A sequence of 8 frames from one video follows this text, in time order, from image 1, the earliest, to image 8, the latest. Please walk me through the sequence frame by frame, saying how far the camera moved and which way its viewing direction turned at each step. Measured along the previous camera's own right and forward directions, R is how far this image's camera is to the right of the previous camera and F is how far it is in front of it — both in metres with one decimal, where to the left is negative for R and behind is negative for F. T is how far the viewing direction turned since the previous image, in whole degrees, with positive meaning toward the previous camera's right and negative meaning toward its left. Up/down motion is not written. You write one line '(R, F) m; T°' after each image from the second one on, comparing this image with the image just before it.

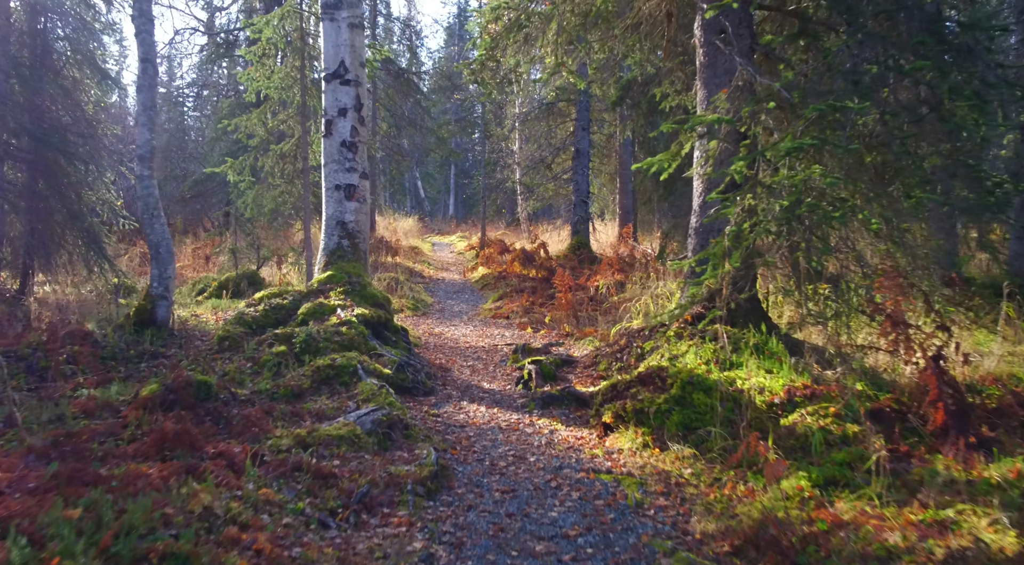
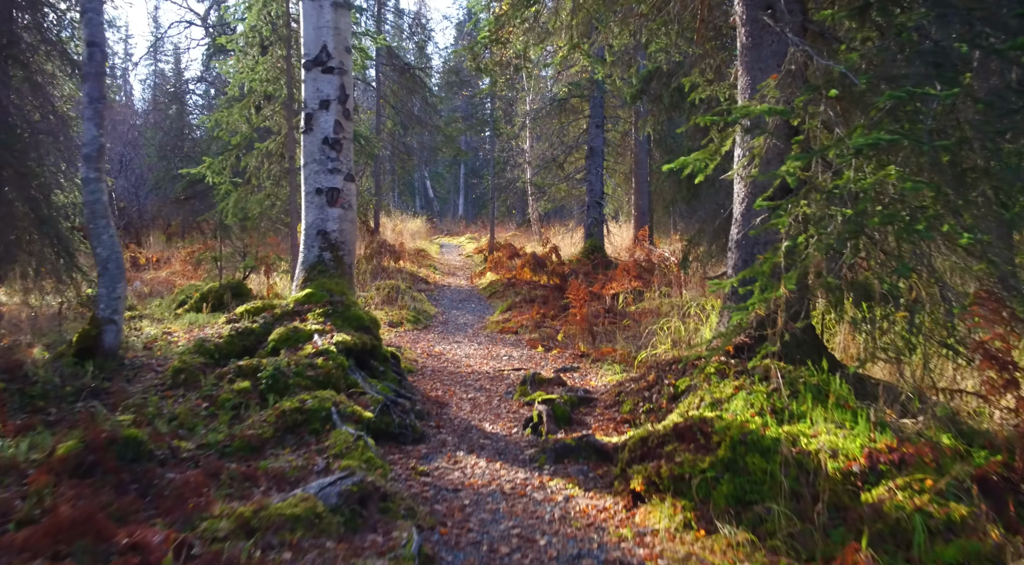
(0.0, +1.0) m; -1°
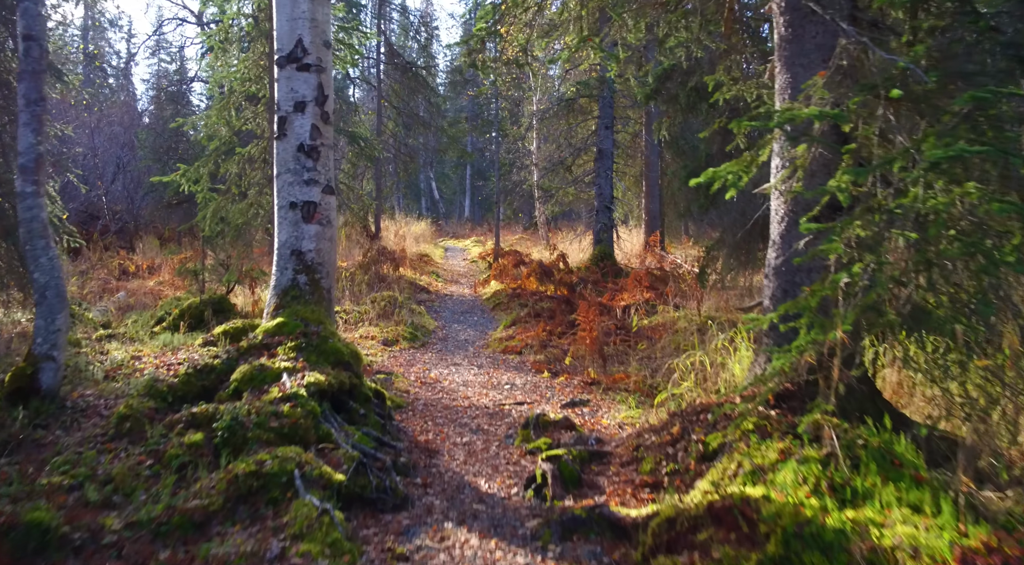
(0.0, +0.8) m; -1°
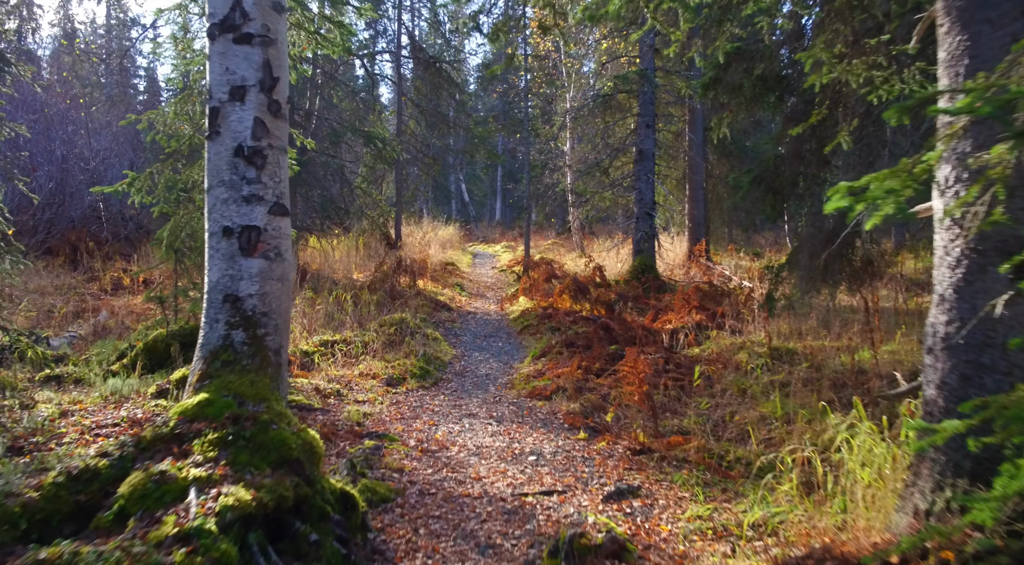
(0.0, +1.7) m; -2°
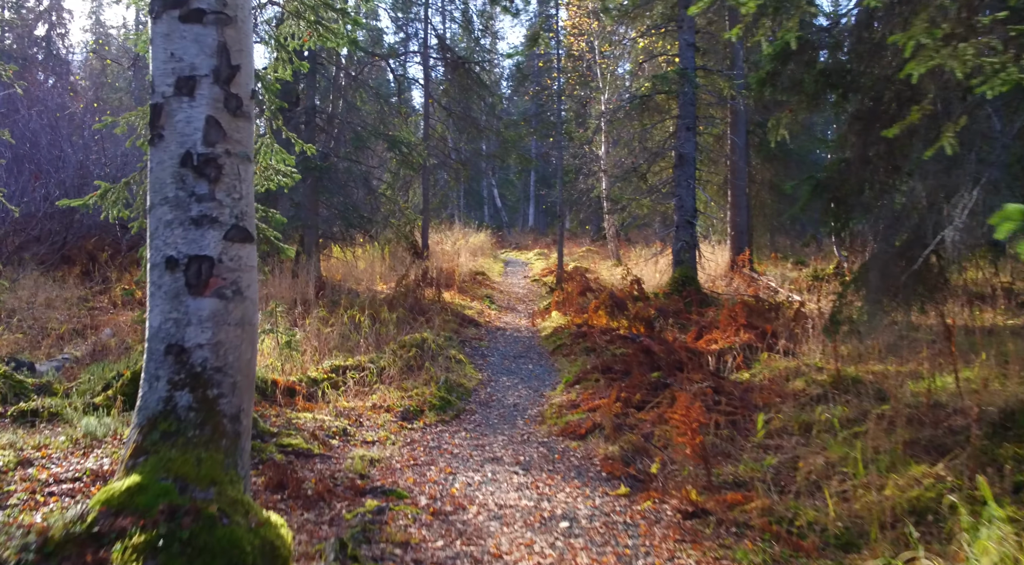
(0.0, +0.9) m; -3°
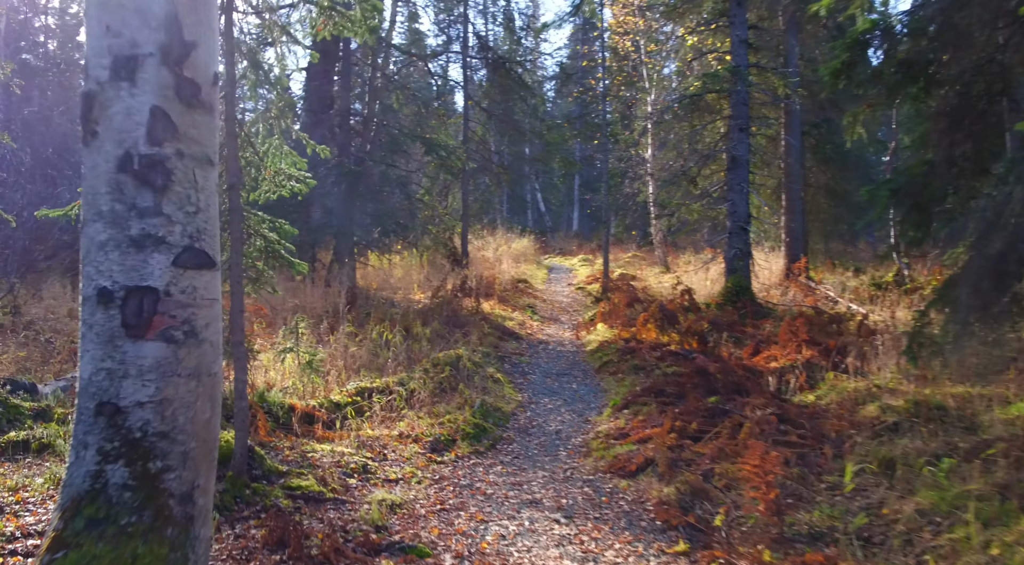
(0.0, +0.8) m; -3°
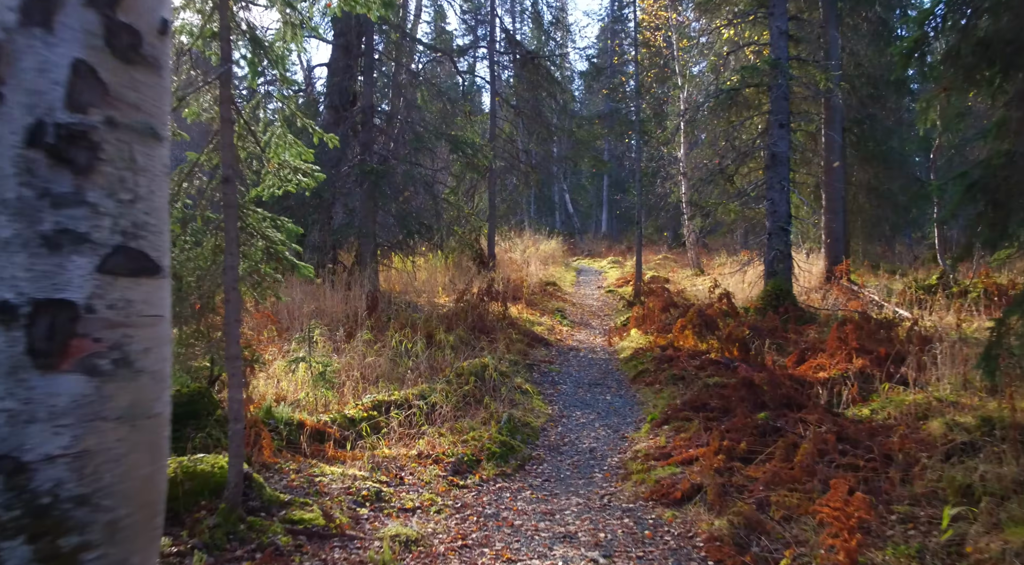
(0.0, +0.6) m; -2°
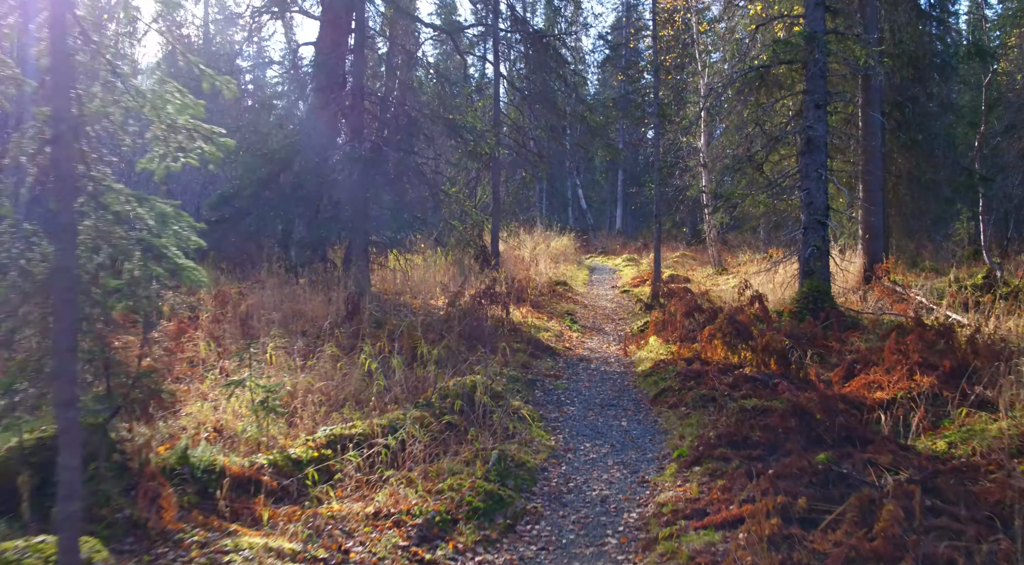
(+0.2, +1.5) m; -1°
